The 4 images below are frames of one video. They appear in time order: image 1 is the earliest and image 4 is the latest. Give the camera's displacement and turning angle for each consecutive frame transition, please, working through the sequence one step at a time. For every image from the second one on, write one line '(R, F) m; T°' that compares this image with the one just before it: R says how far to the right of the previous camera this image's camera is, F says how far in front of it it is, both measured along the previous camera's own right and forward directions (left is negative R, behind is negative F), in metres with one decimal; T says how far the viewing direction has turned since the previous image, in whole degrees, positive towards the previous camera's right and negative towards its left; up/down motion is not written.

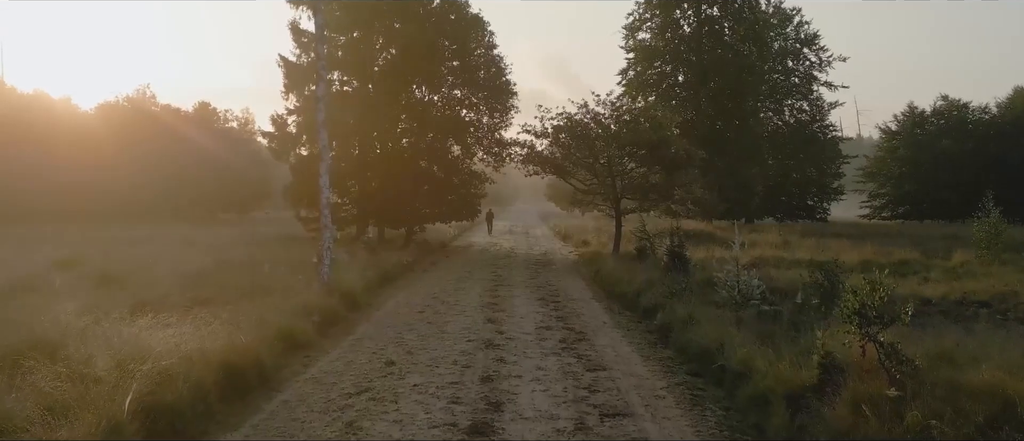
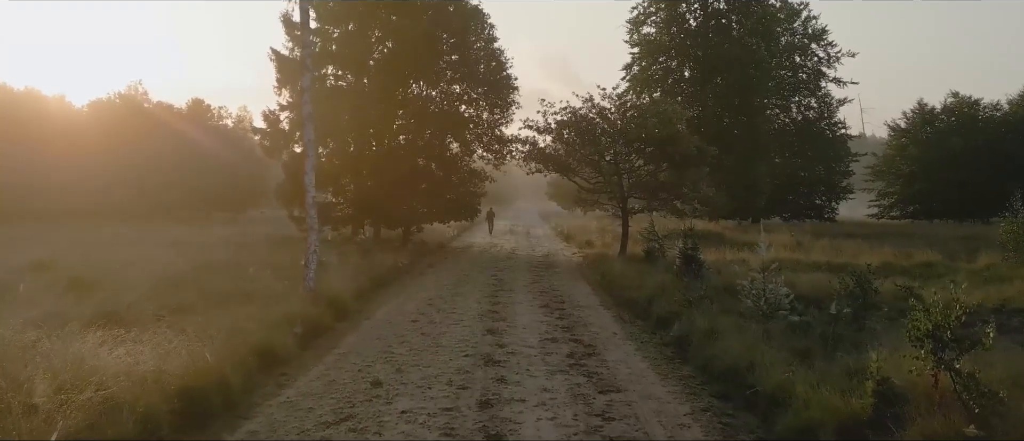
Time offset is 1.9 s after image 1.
(0.0, +1.1) m; 0°
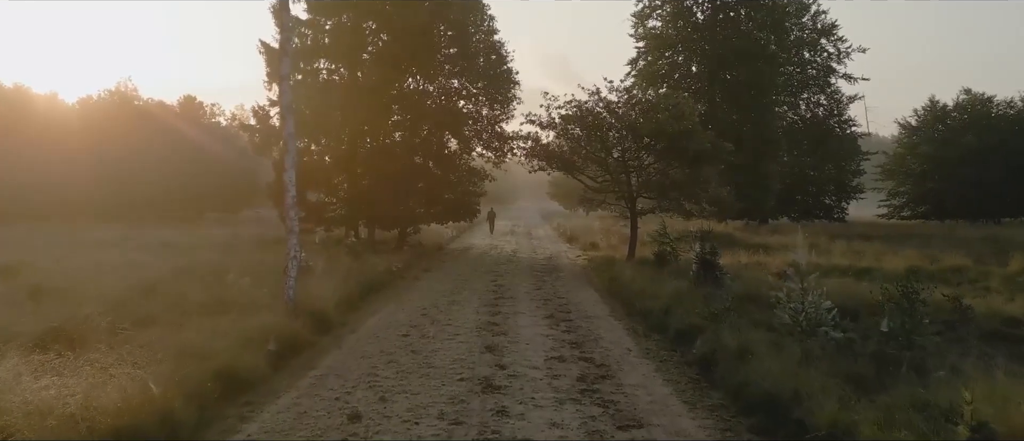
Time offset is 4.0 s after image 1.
(0.0, +1.3) m; 0°
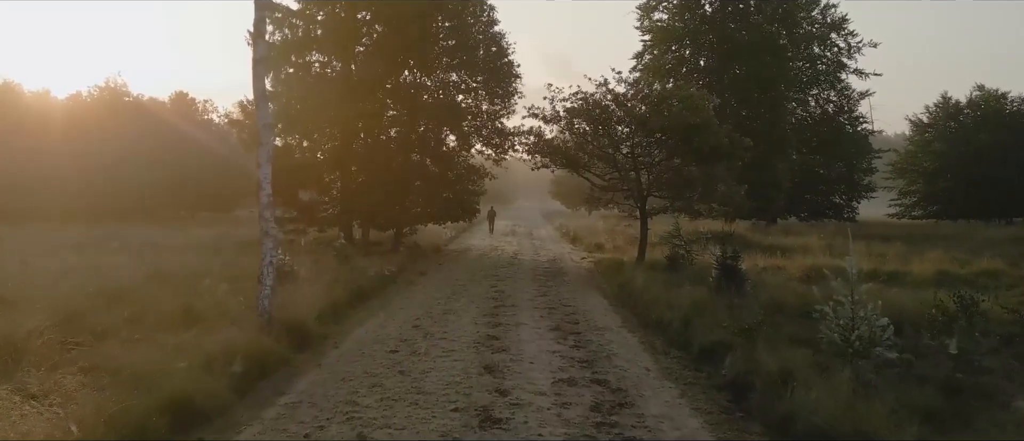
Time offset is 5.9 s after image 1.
(0.0, +1.3) m; 0°
